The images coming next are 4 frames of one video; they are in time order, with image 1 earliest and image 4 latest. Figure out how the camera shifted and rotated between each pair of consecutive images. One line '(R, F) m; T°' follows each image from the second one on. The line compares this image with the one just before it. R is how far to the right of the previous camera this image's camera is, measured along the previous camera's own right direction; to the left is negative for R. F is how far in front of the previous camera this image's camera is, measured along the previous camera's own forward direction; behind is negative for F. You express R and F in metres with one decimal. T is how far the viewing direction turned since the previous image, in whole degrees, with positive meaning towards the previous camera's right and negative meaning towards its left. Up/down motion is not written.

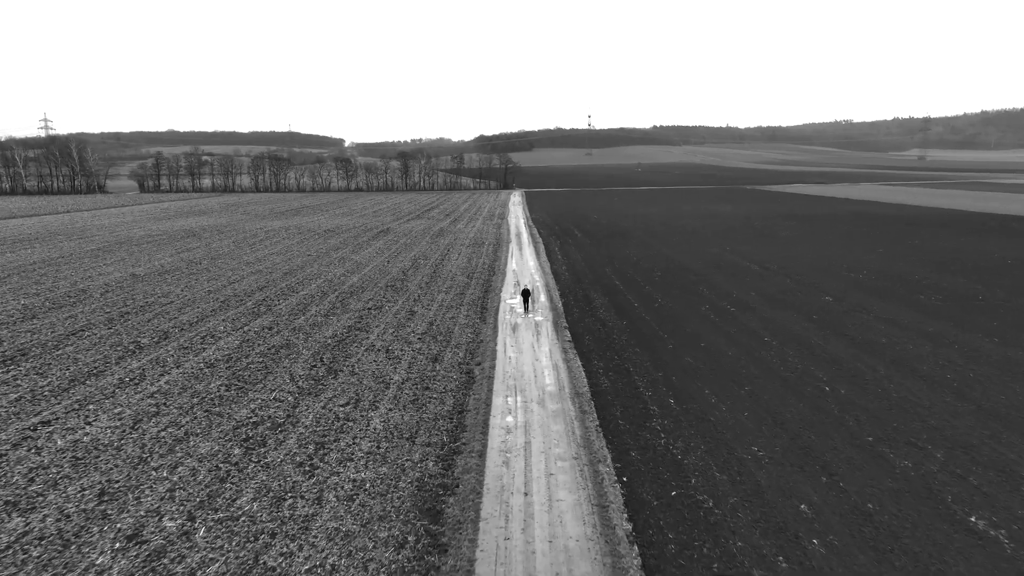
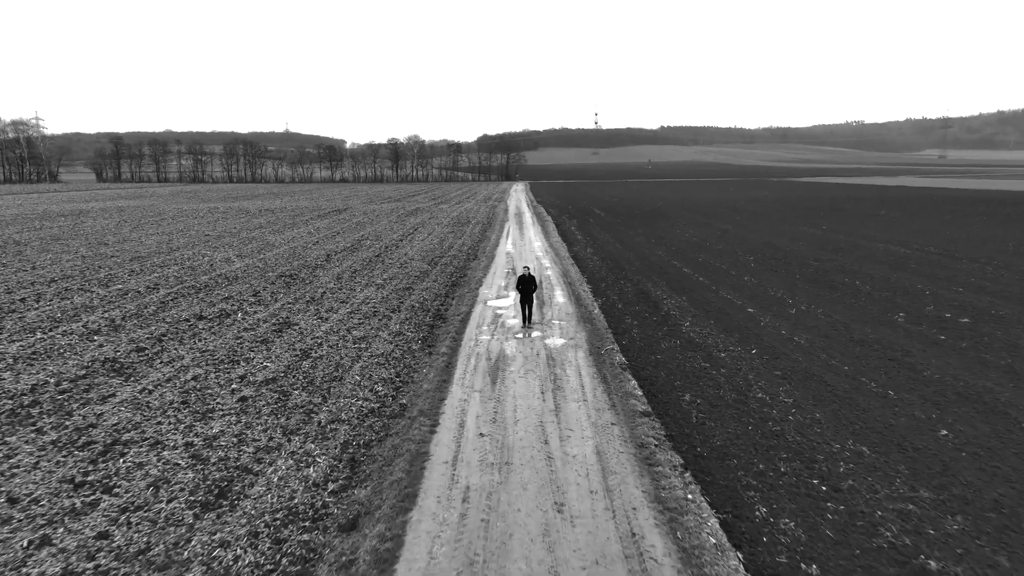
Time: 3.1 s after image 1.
(+0.2, +10.6) m; 0°
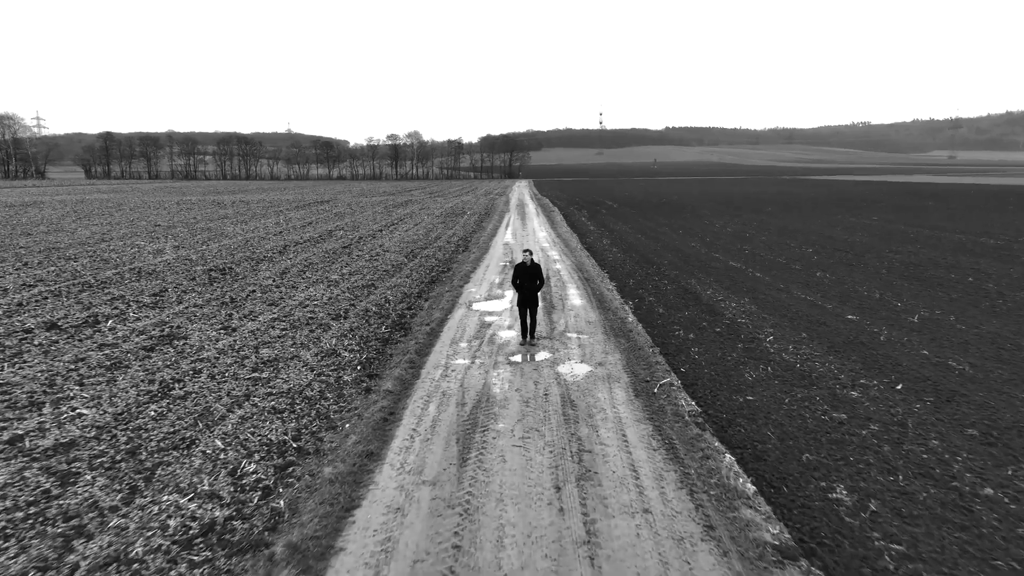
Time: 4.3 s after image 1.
(+0.1, +3.2) m; 0°
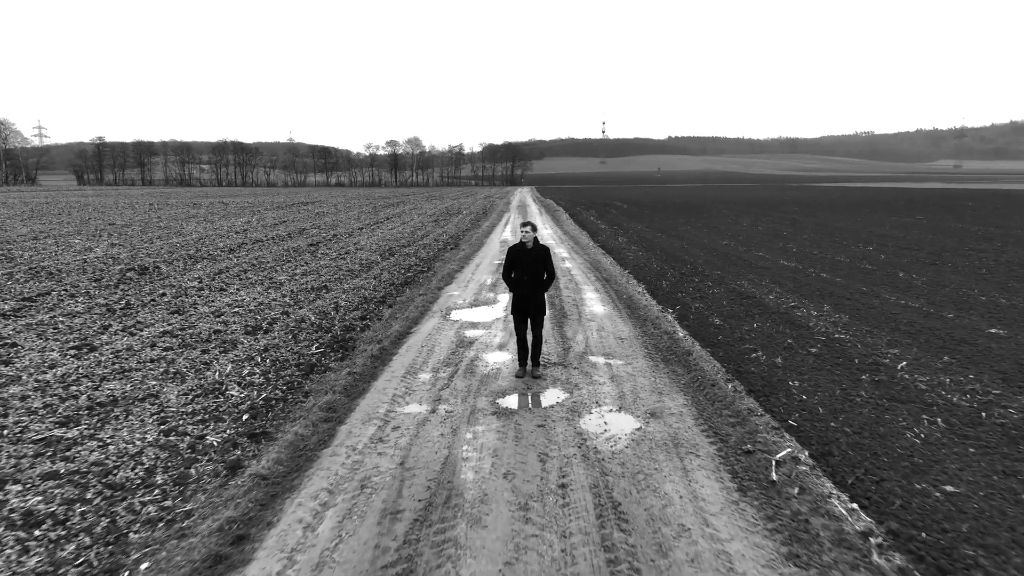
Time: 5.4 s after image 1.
(+0.1, +2.2) m; 0°
